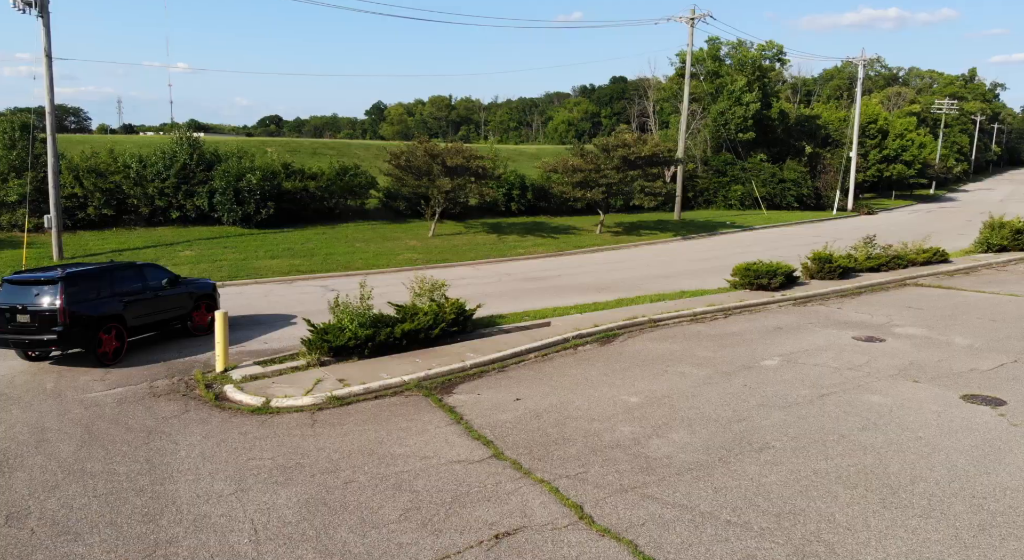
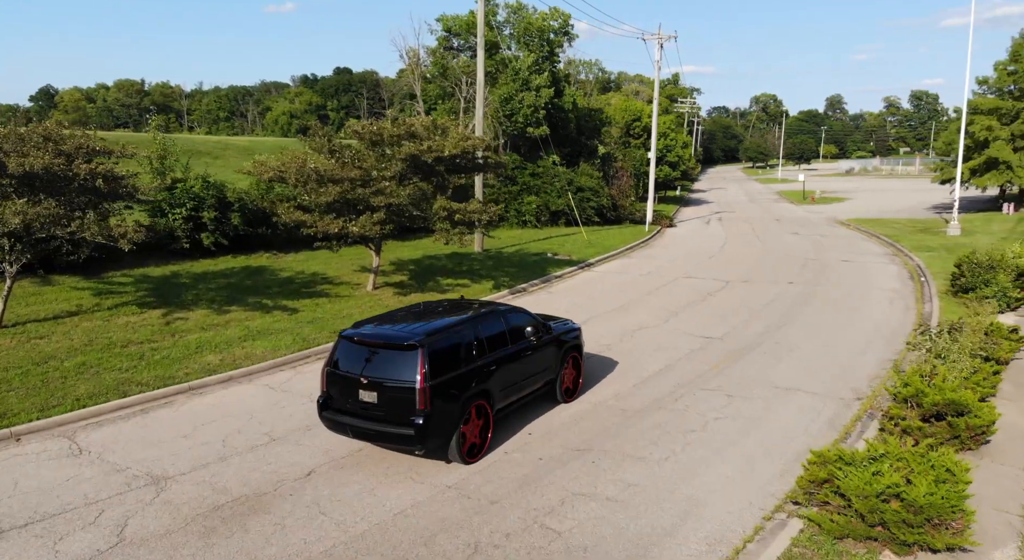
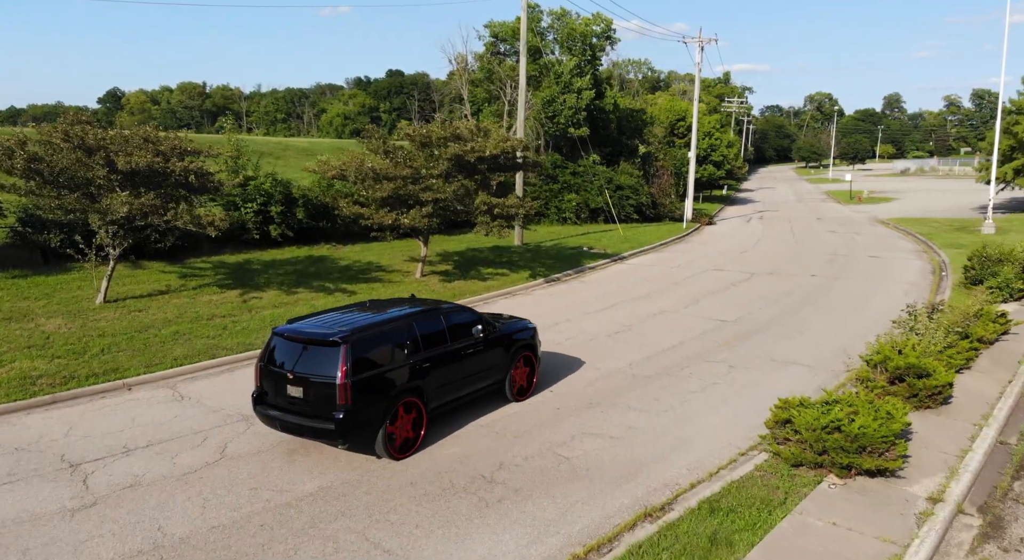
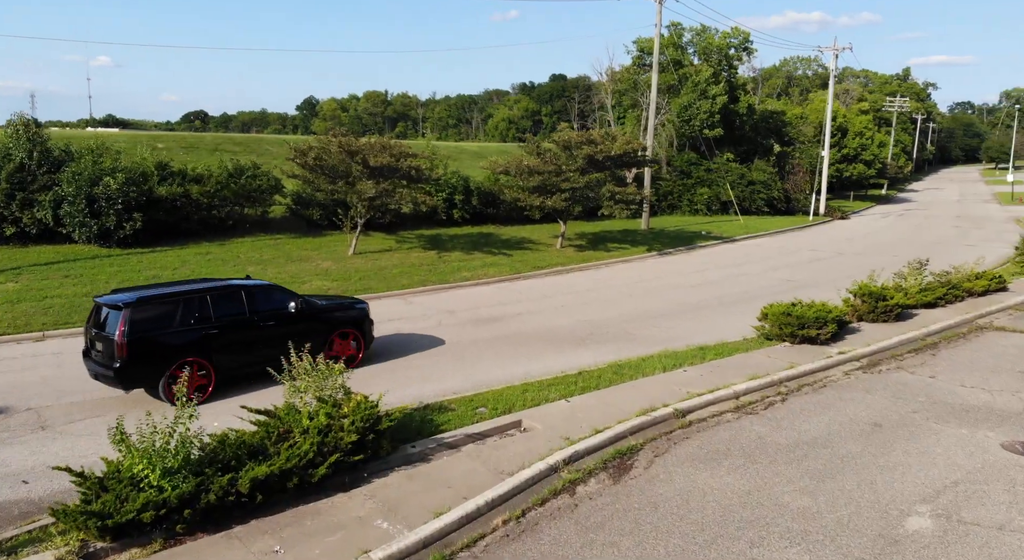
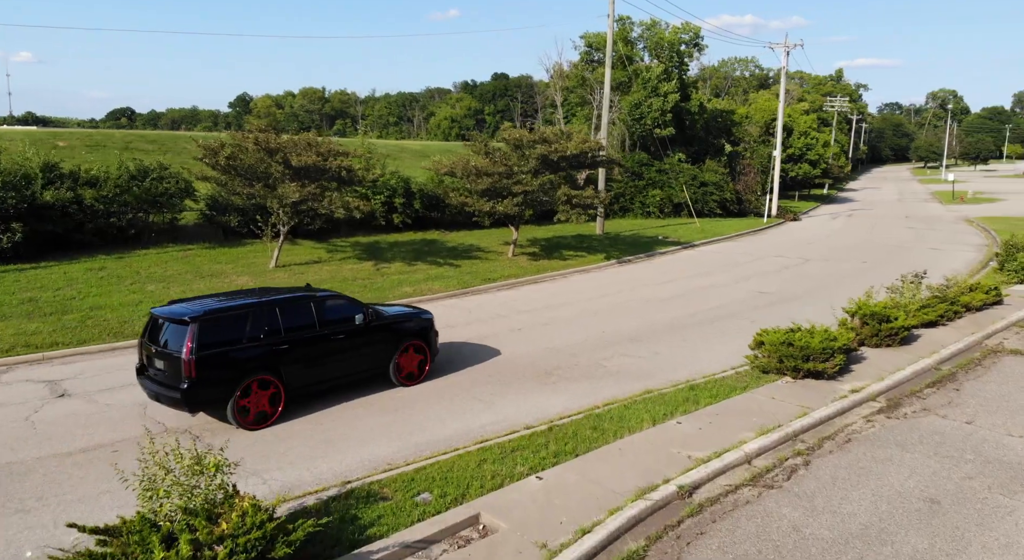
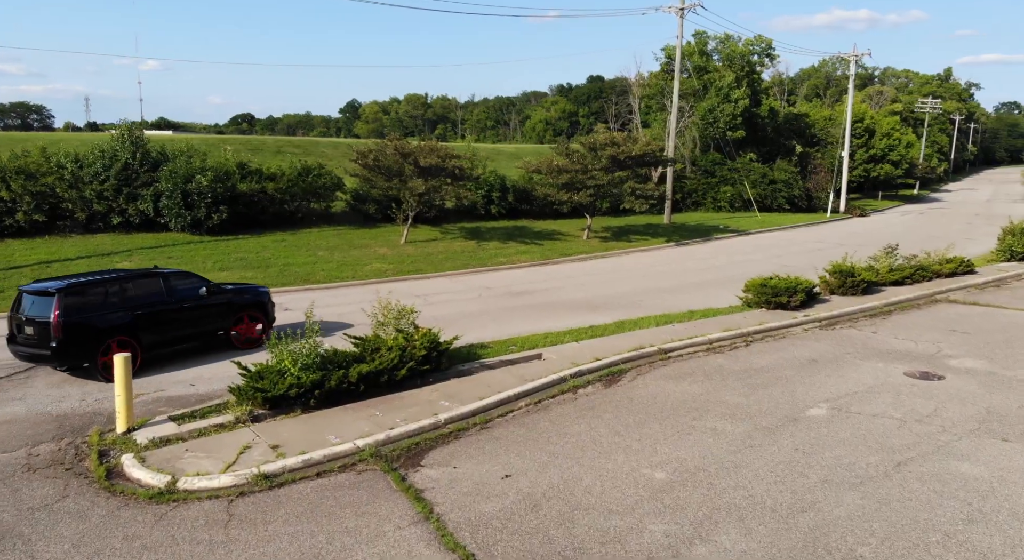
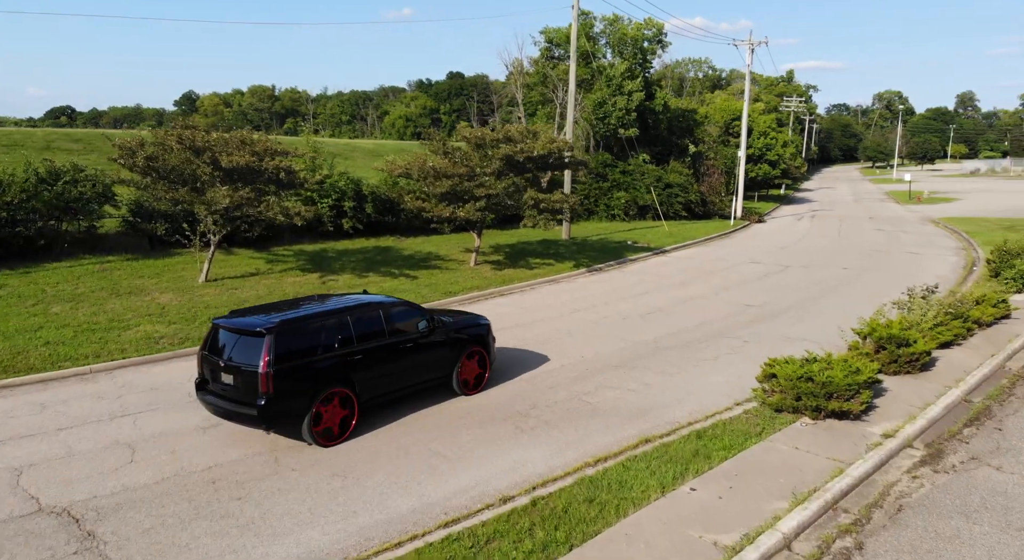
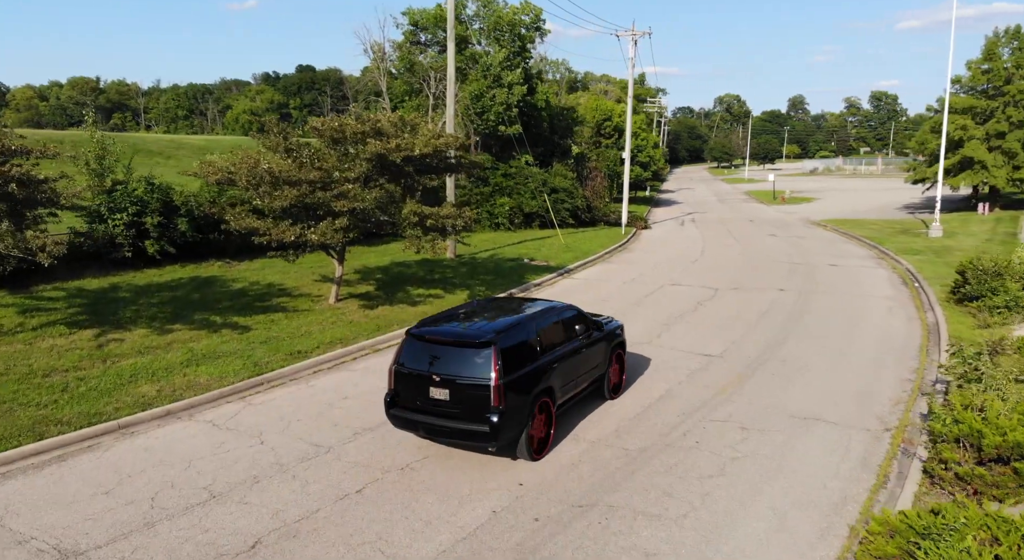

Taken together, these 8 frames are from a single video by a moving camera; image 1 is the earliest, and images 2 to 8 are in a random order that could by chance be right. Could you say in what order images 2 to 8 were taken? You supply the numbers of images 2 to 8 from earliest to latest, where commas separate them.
6, 4, 5, 7, 3, 2, 8
